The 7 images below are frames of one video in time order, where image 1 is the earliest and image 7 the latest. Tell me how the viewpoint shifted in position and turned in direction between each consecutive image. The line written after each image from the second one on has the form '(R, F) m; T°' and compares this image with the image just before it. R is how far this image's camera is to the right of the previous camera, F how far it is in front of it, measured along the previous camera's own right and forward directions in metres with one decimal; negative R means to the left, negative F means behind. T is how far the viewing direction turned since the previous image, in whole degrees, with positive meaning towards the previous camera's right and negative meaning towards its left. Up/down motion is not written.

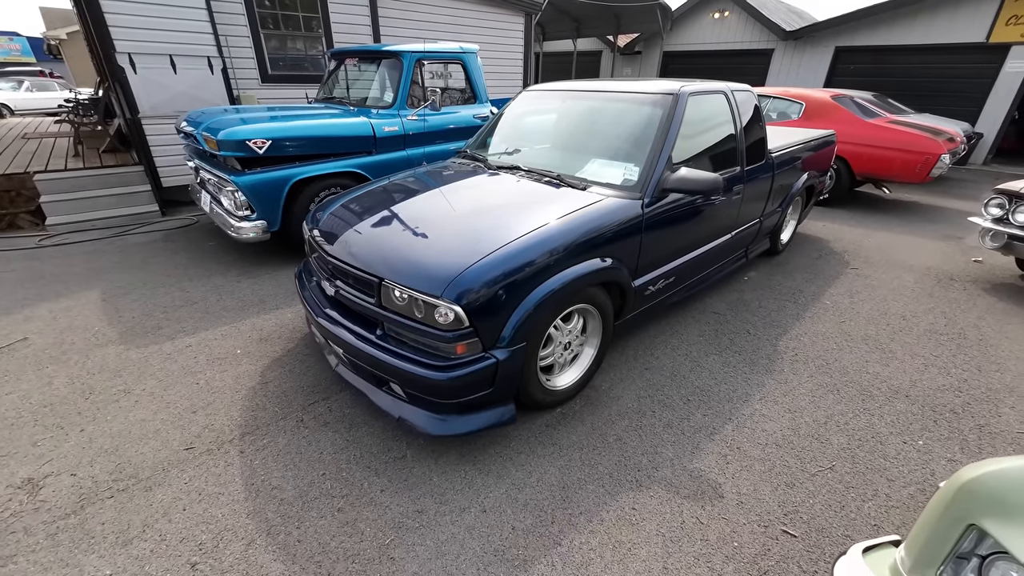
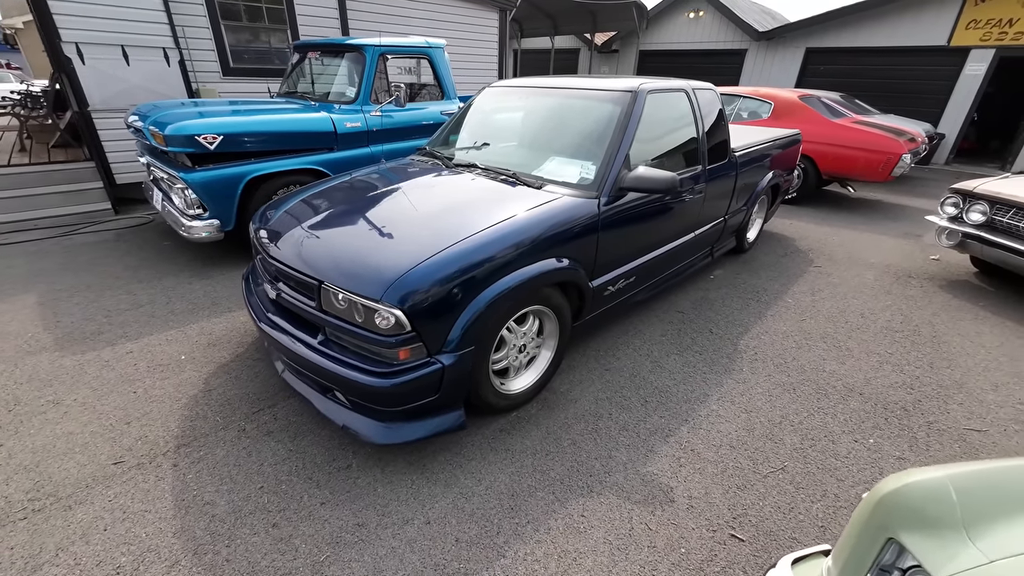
(+0.2, +0.1) m; +2°
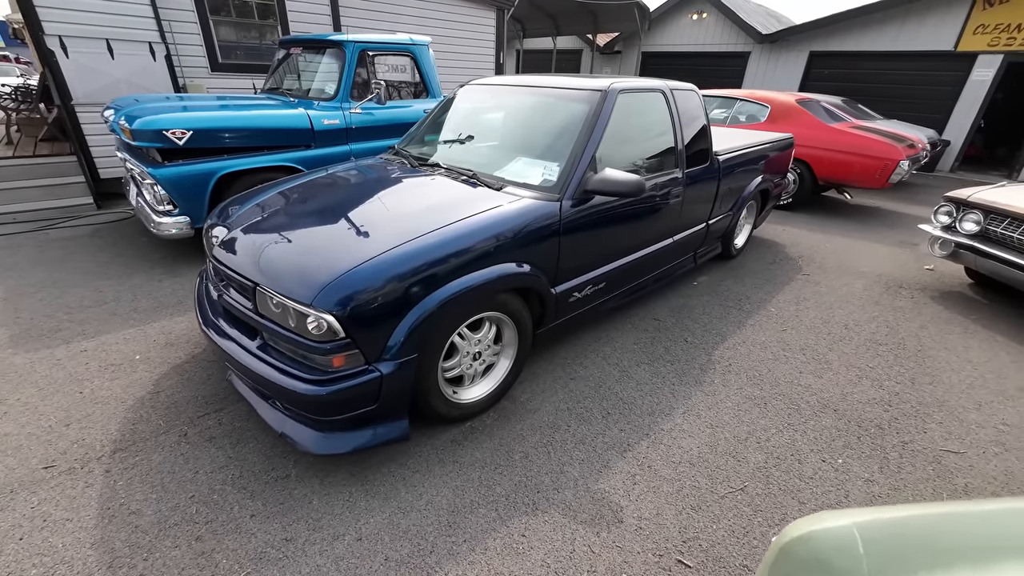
(+0.3, +0.1) m; -1°
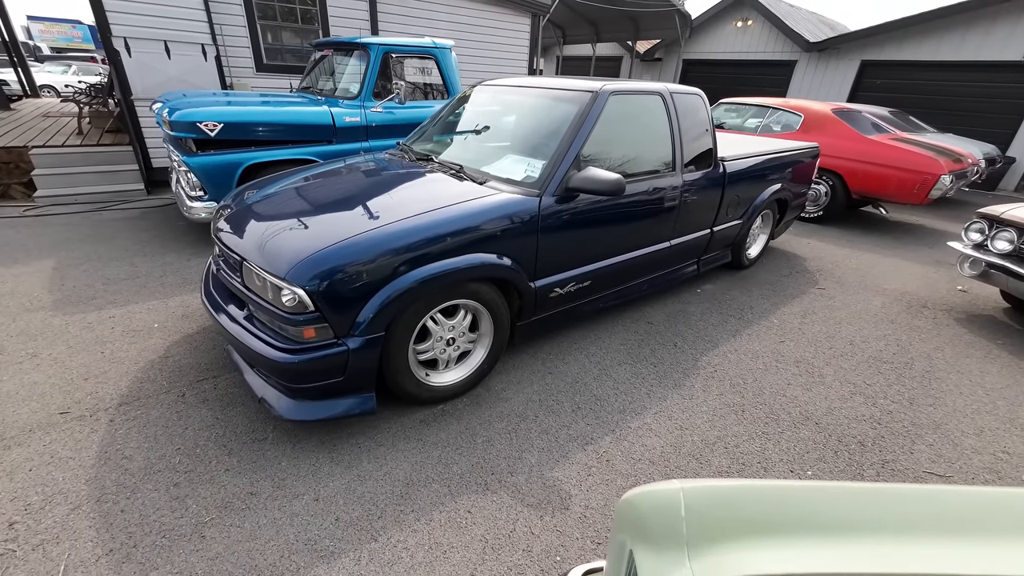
(+0.3, -0.1) m; -5°
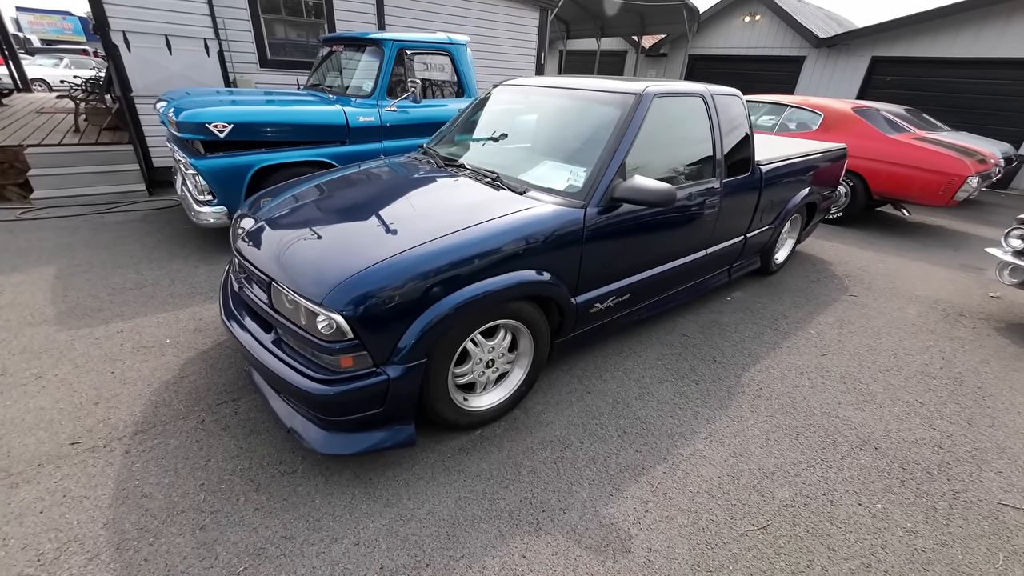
(-0.3, +0.2) m; 0°
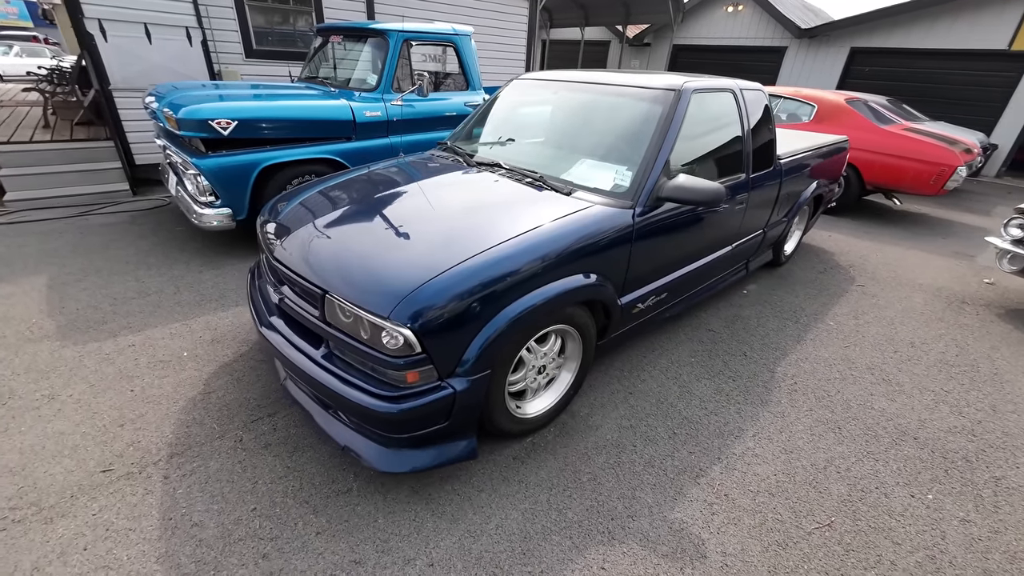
(-0.4, +0.1) m; +3°
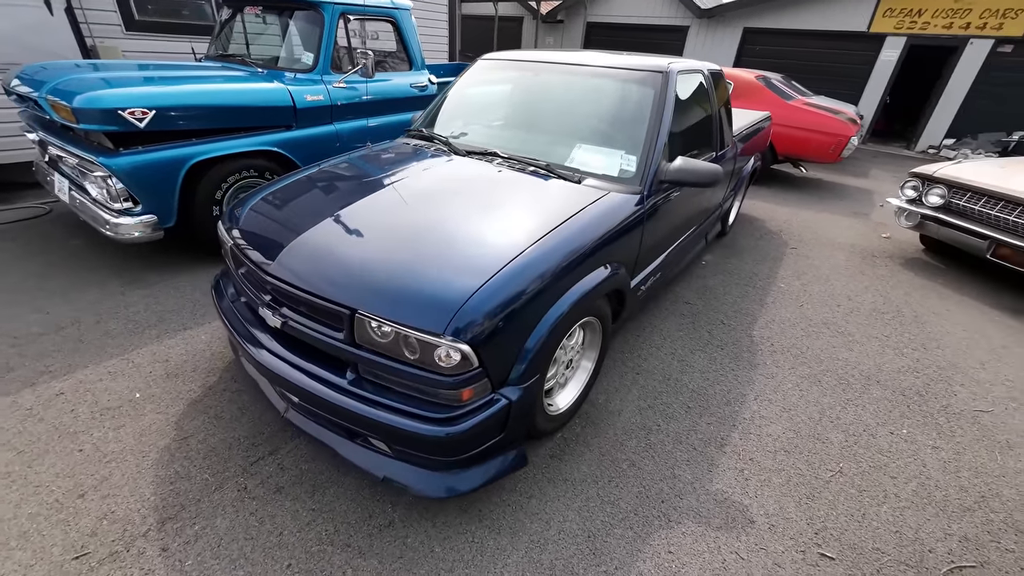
(-0.5, +0.1) m; +10°
